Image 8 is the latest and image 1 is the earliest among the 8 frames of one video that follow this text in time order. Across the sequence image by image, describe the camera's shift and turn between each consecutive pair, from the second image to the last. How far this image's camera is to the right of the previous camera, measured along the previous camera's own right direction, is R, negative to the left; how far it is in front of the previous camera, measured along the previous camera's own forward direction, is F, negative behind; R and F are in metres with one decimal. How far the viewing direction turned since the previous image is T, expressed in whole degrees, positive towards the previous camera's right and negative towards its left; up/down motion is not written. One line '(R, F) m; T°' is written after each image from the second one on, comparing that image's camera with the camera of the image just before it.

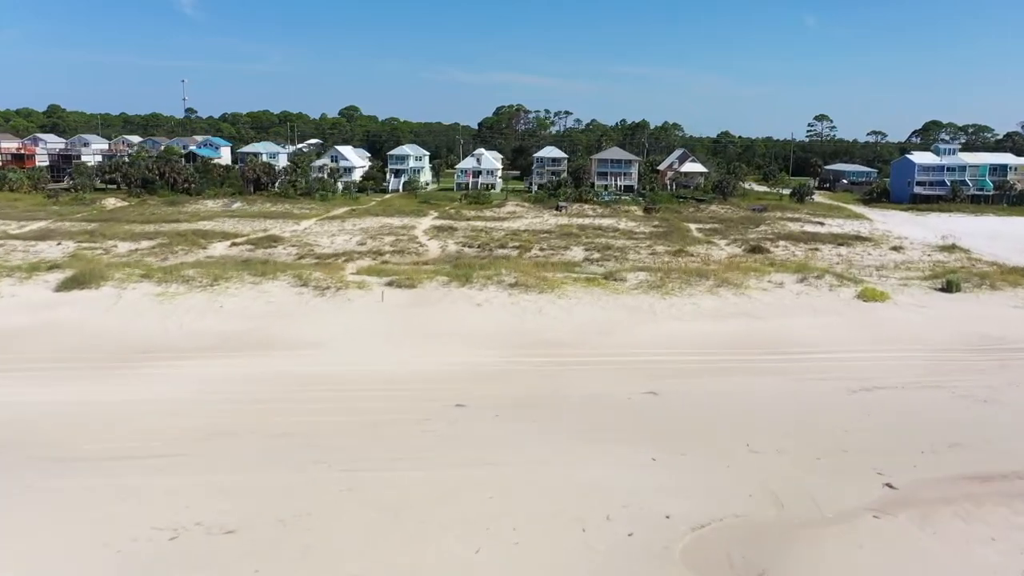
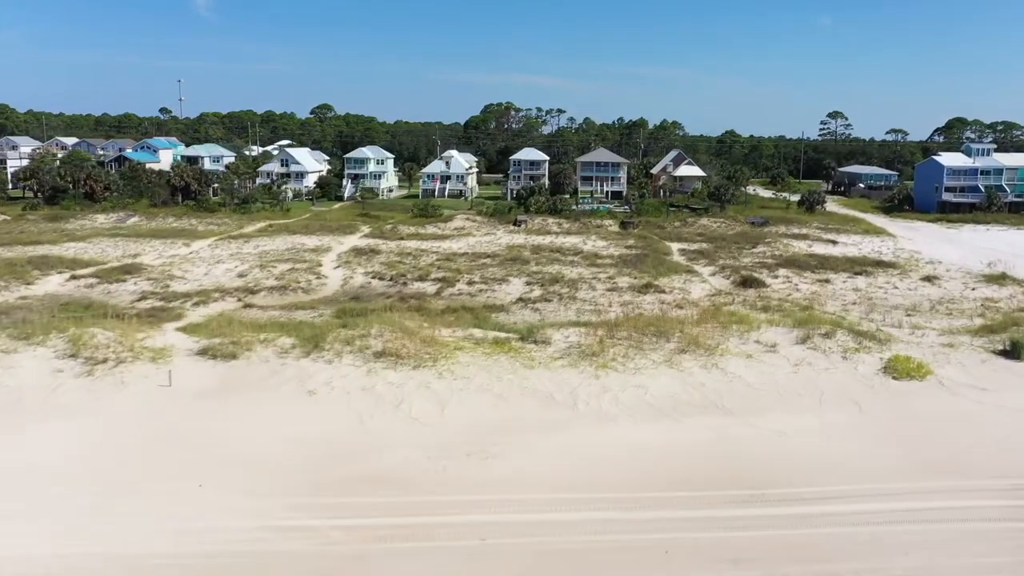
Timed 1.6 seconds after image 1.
(+4.0, +10.3) m; -1°
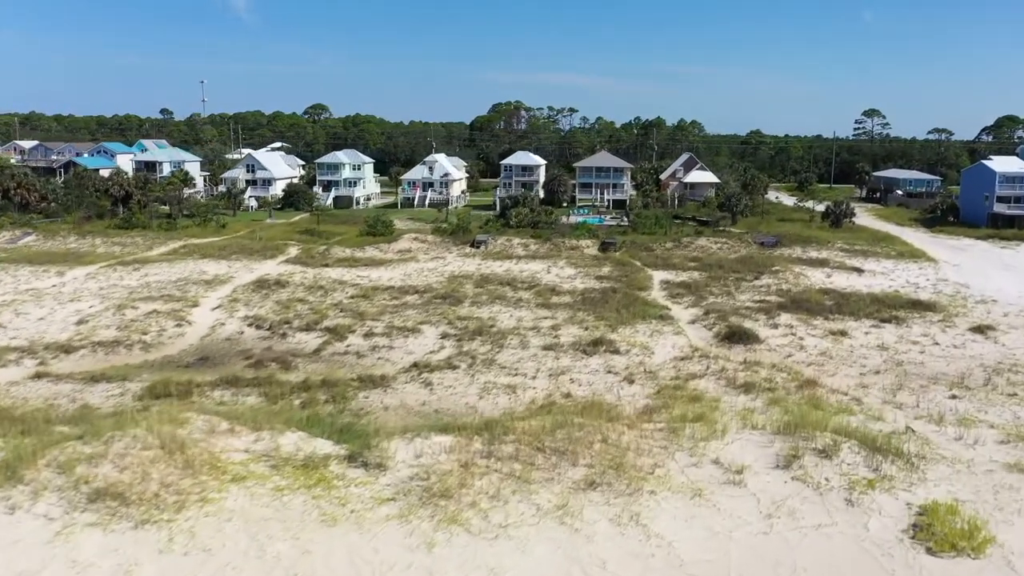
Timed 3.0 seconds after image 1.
(+4.1, +8.7) m; -2°
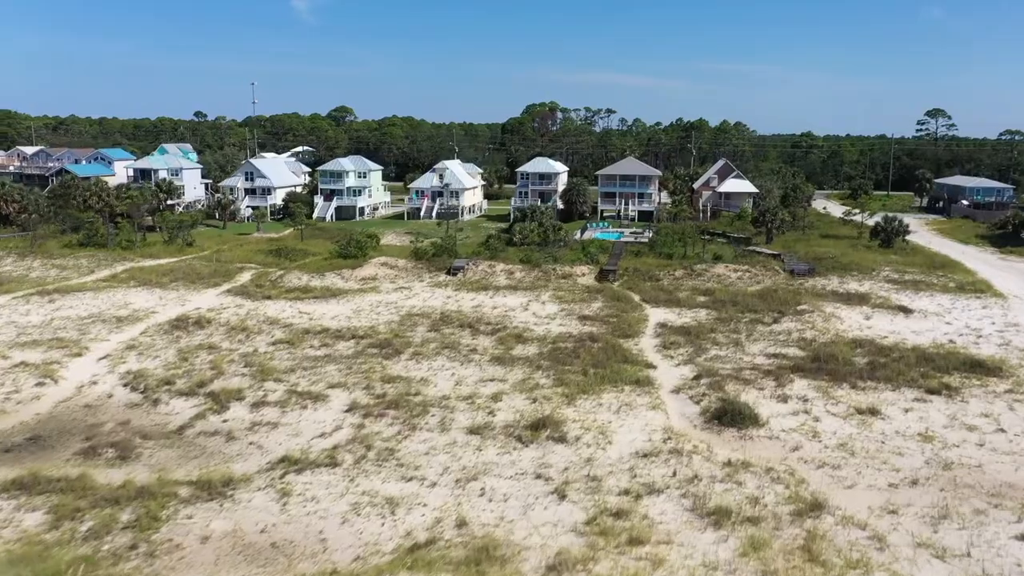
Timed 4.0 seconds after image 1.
(+3.3, +6.2) m; -4°
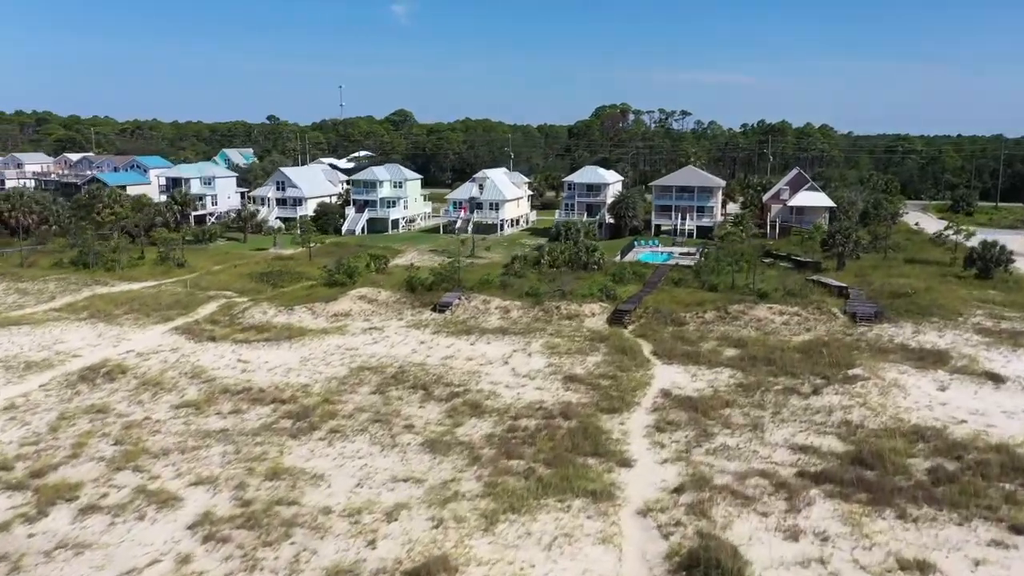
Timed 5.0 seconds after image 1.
(+3.6, +6.1) m; -6°
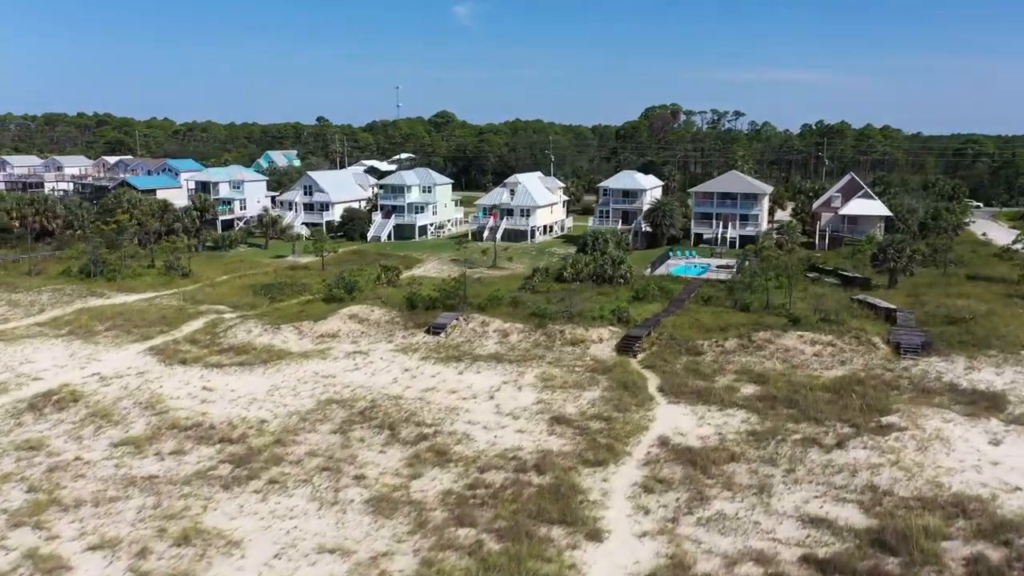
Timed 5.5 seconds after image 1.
(+2.1, +2.9) m; -4°
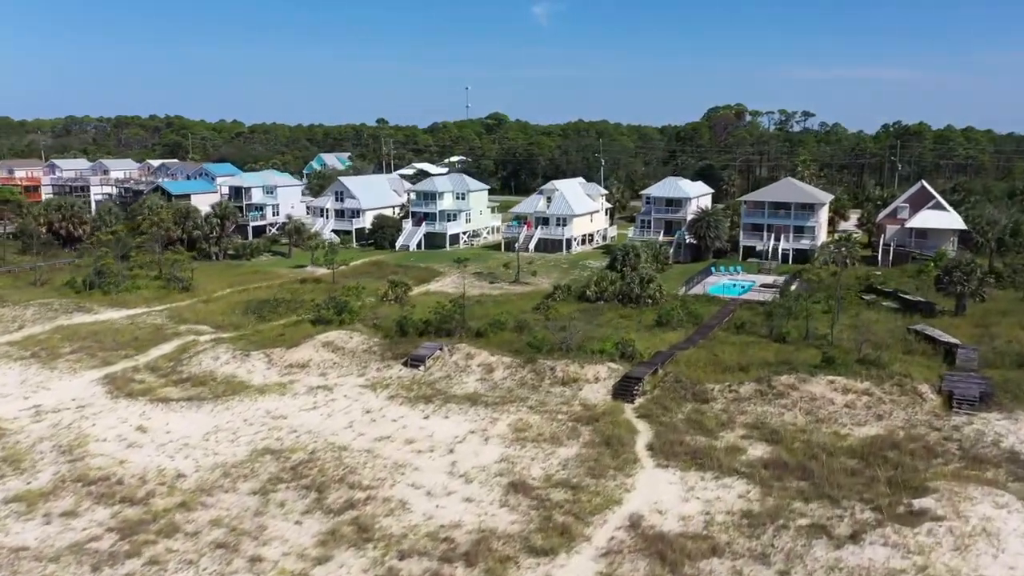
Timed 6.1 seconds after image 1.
(+2.7, +3.5) m; -5°
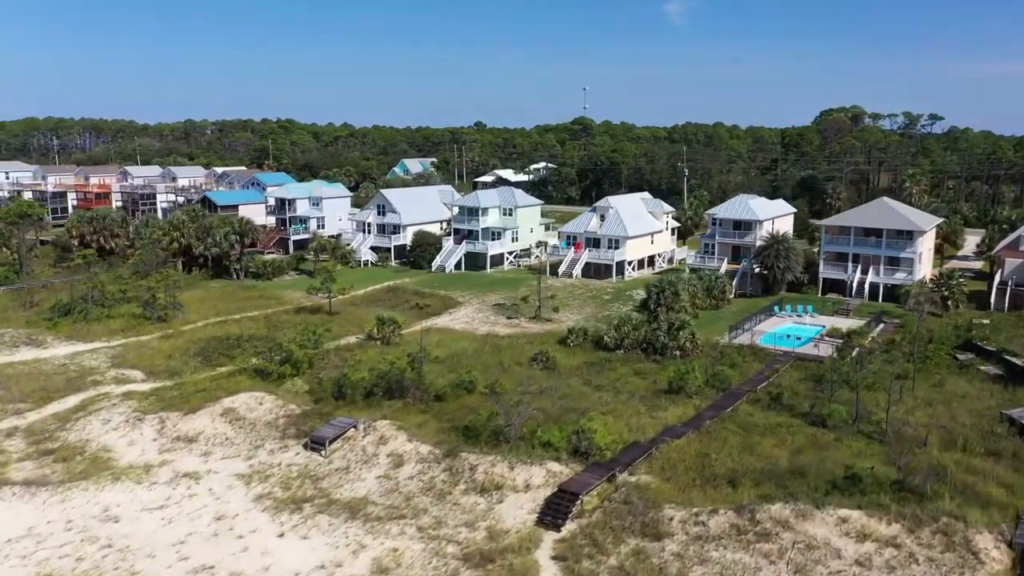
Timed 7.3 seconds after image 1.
(+4.9, +6.2) m; -9°
